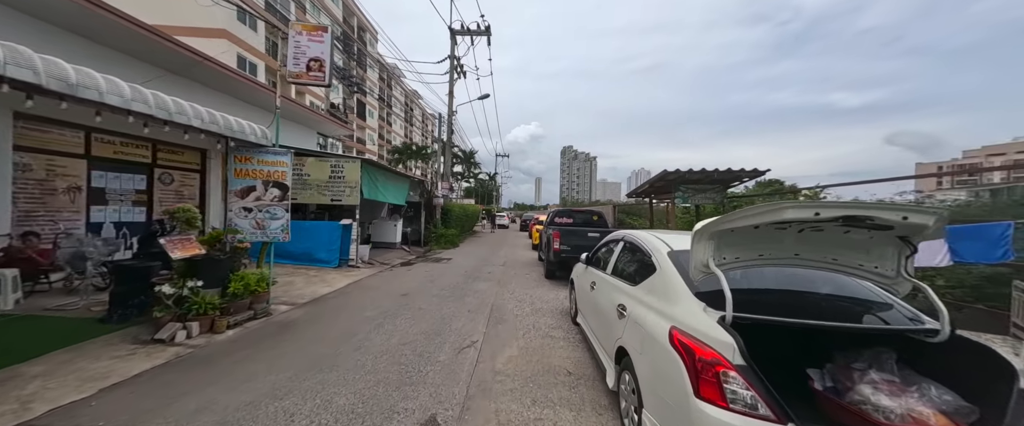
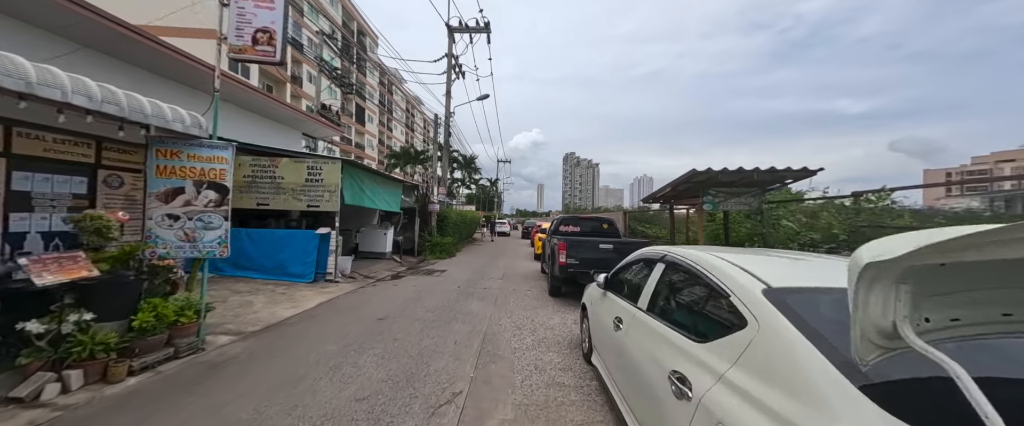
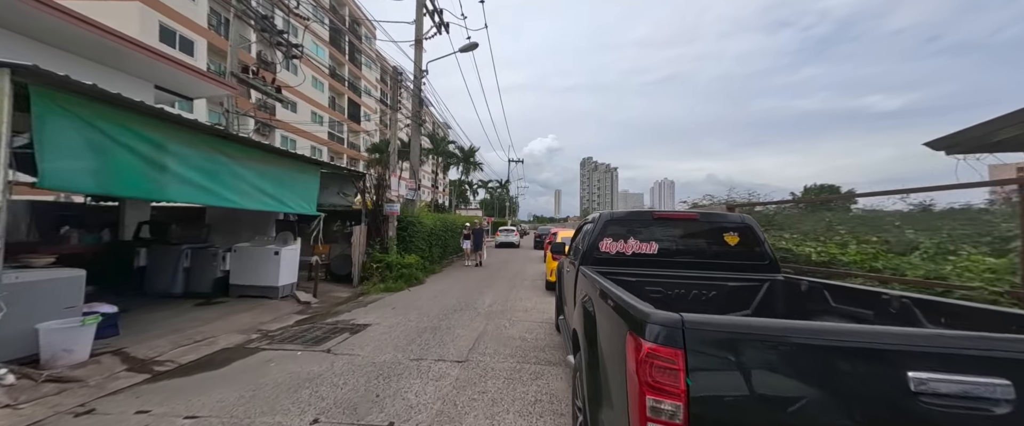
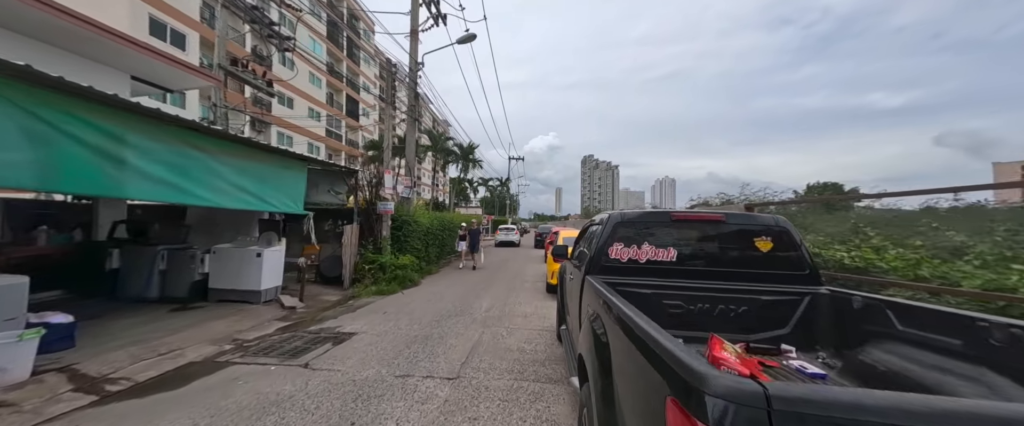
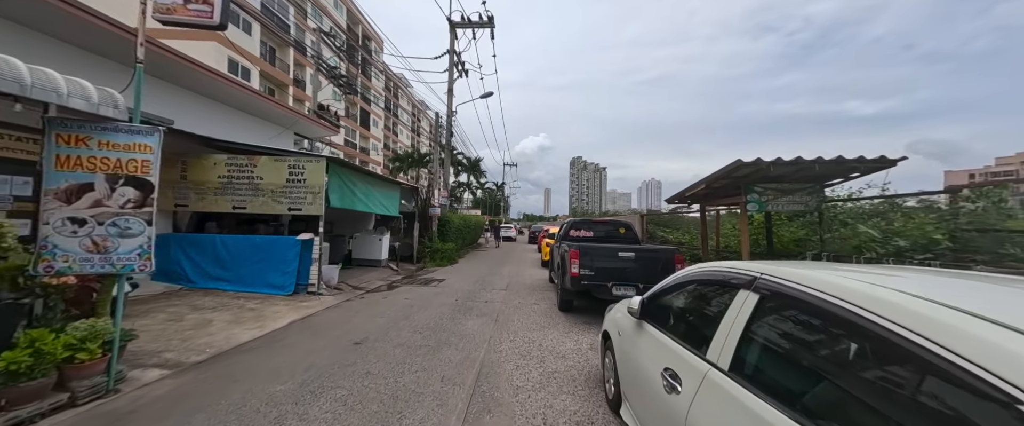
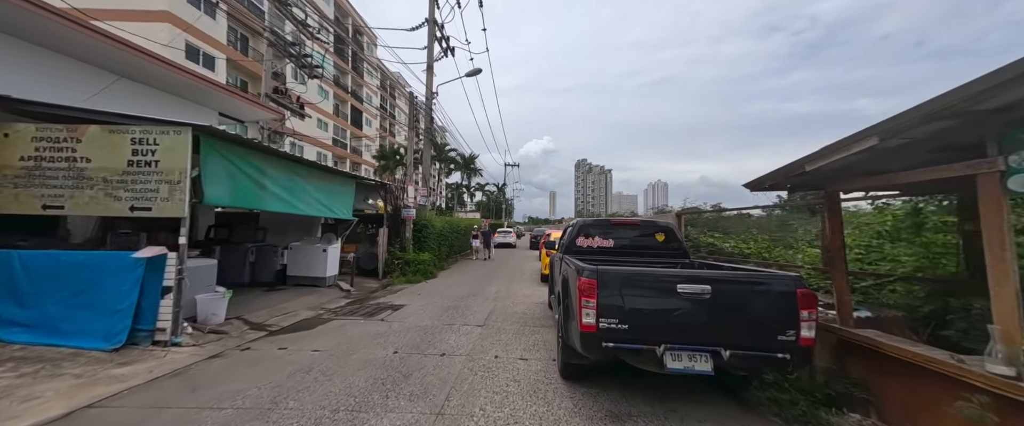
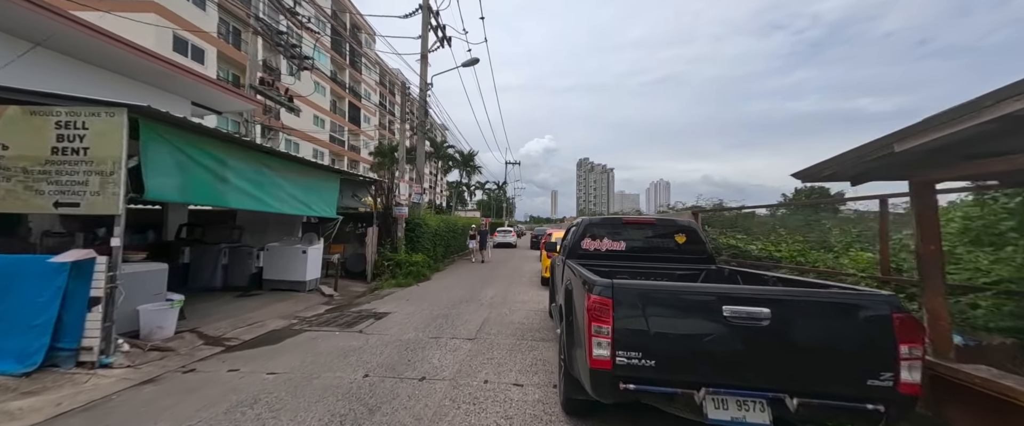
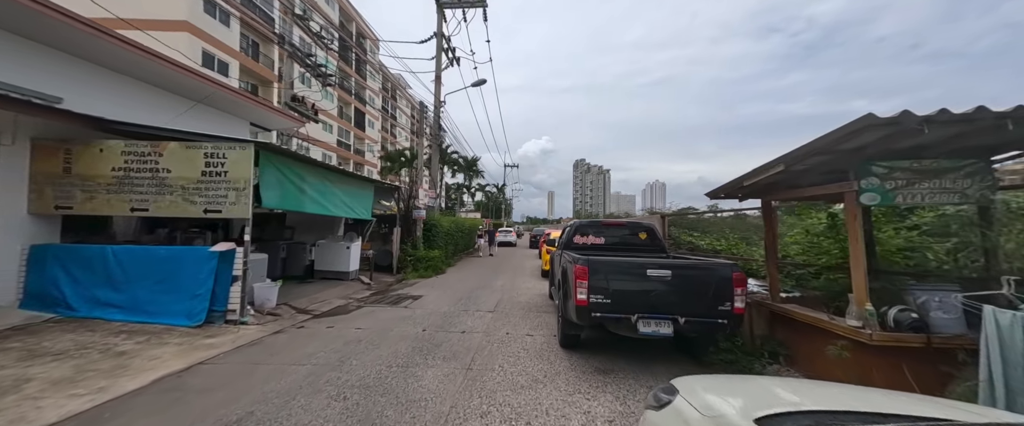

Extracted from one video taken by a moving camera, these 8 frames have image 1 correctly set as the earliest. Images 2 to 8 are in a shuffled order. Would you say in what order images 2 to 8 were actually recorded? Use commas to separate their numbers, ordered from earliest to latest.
2, 5, 8, 6, 7, 3, 4
